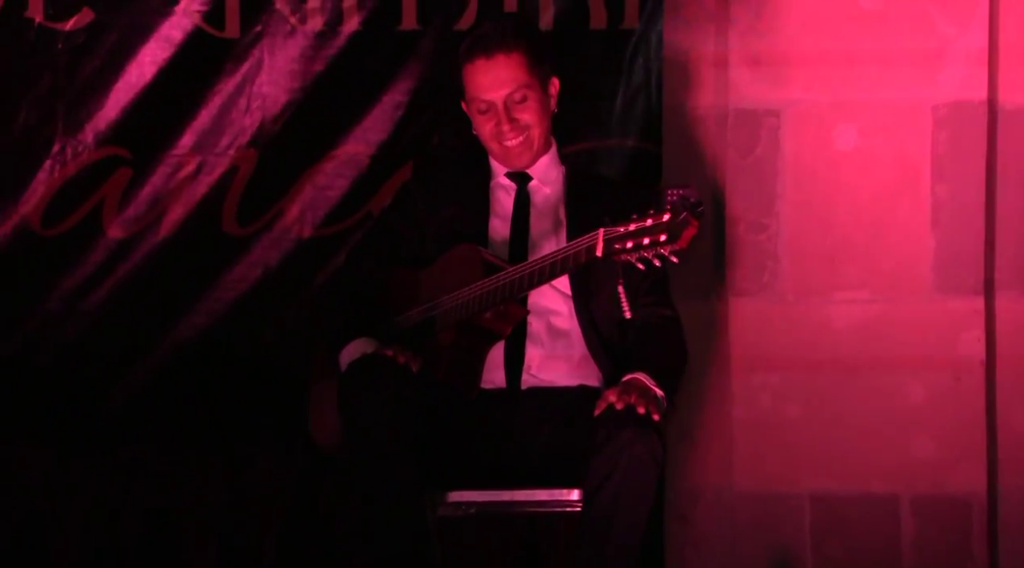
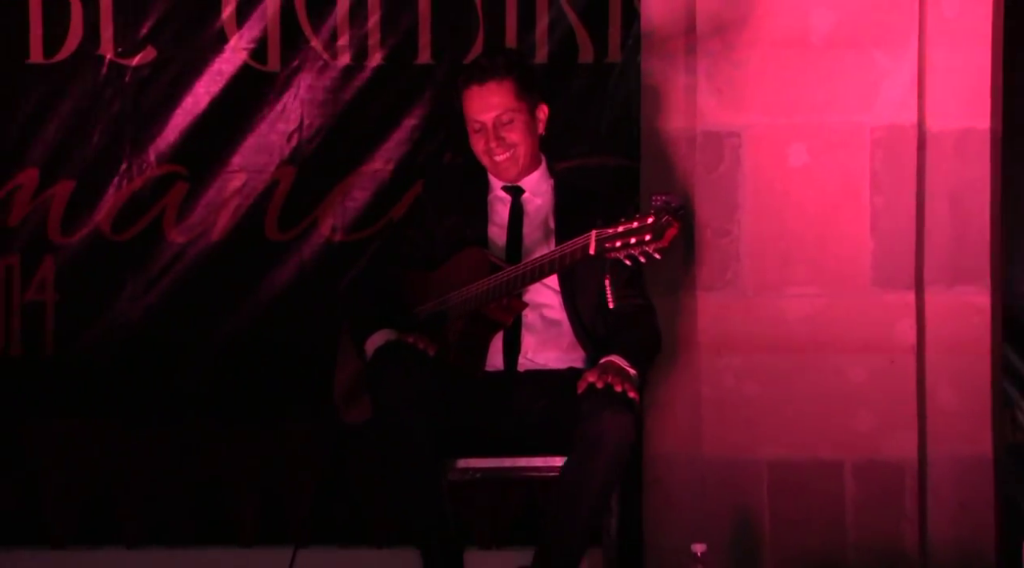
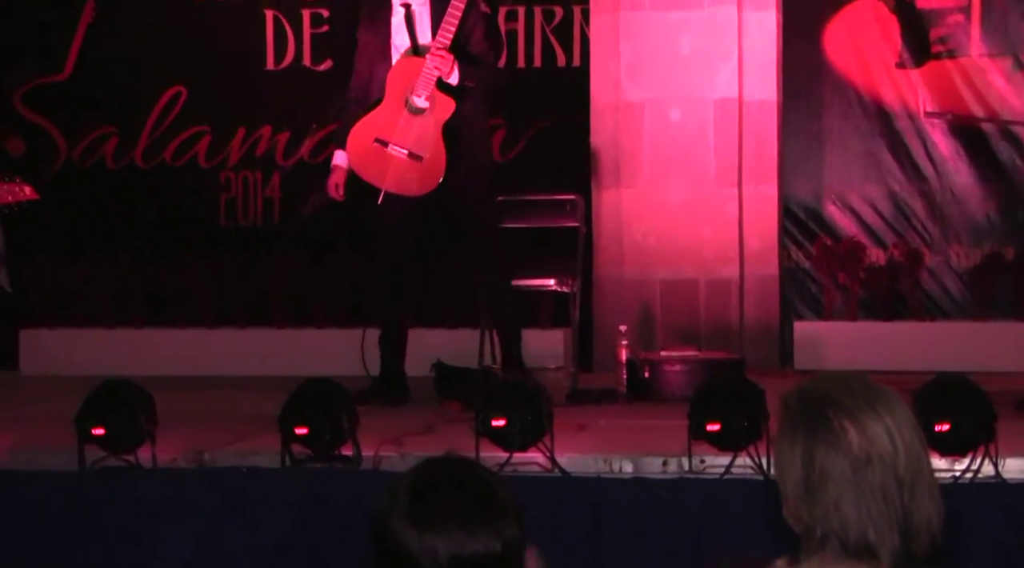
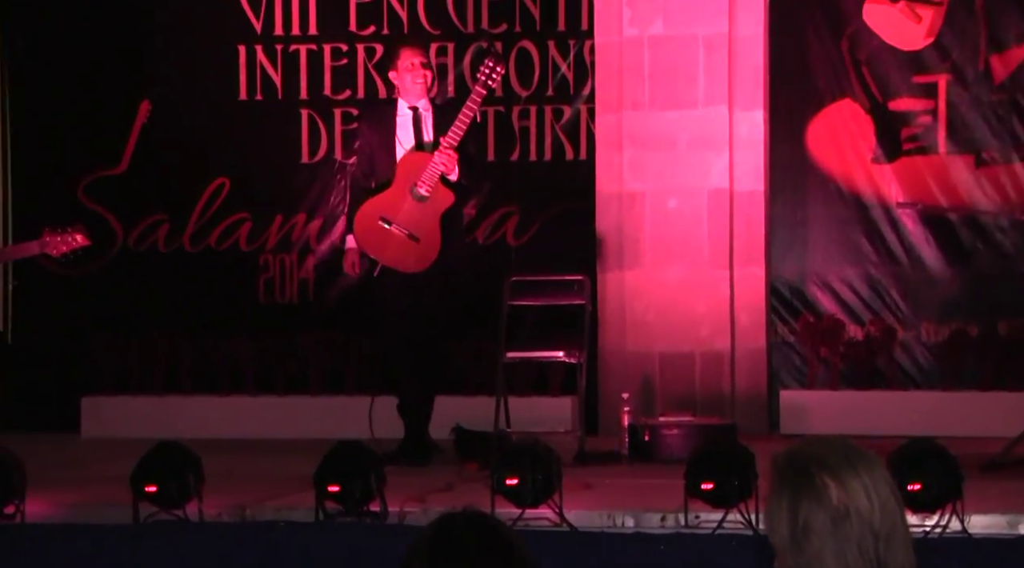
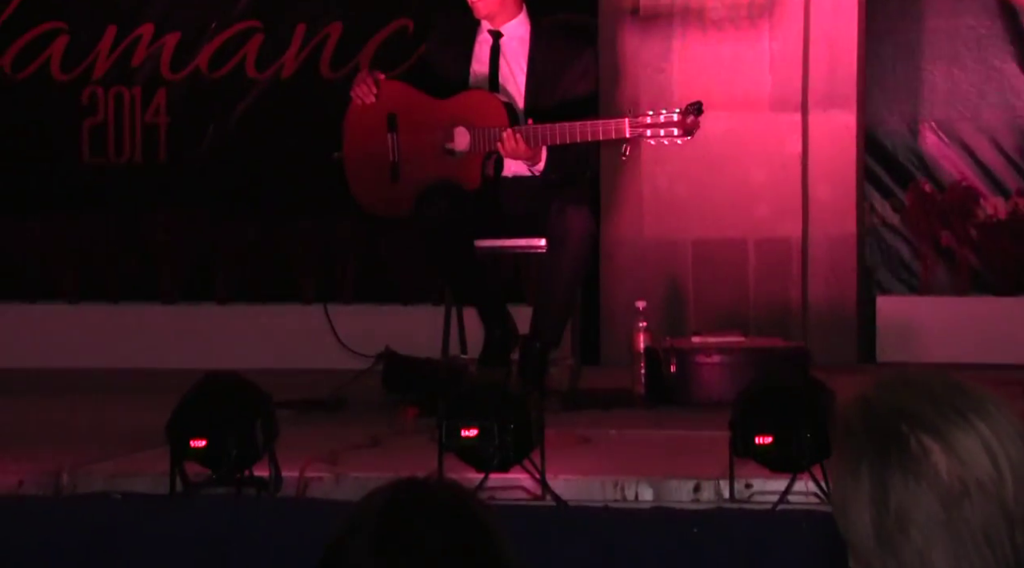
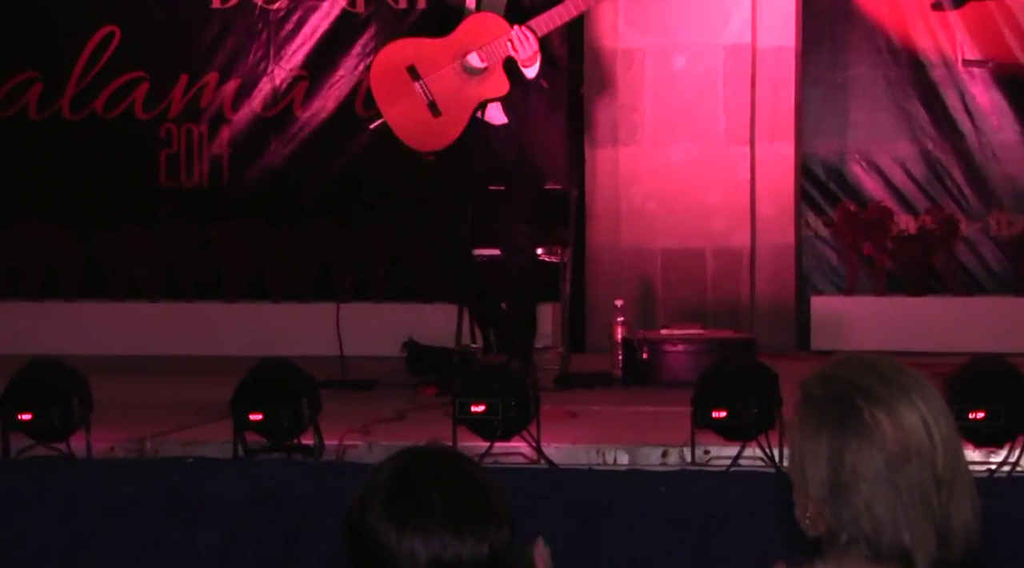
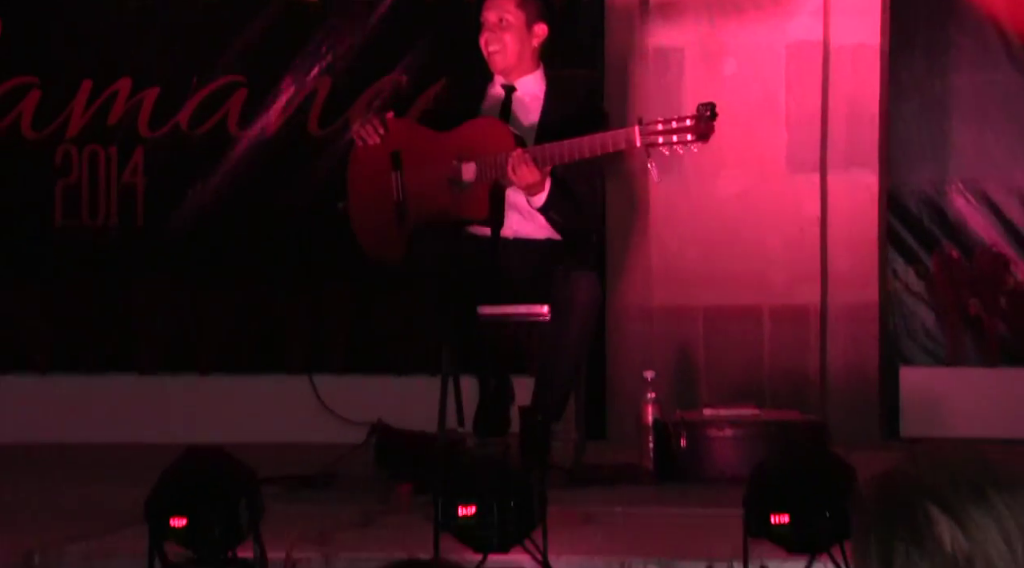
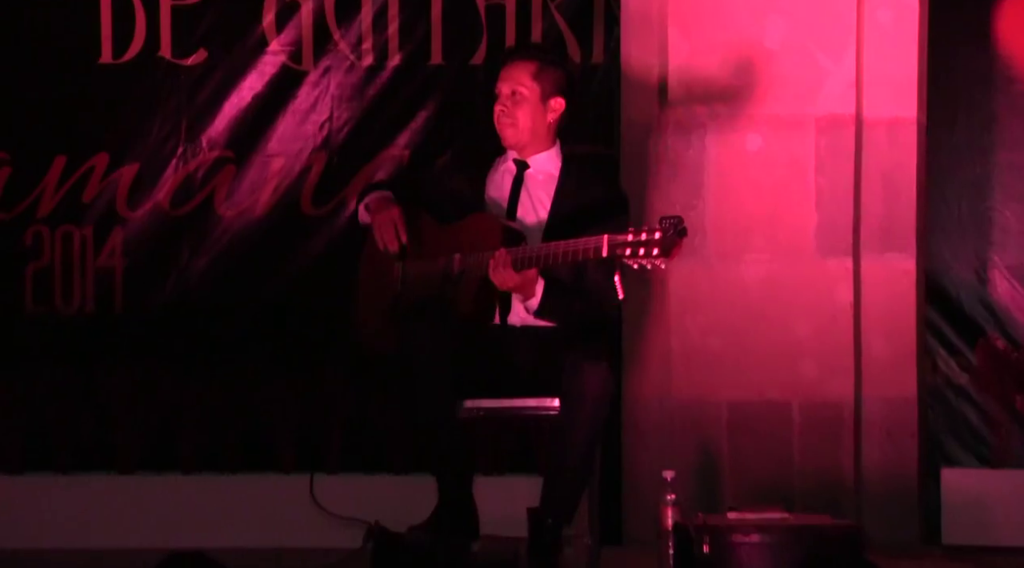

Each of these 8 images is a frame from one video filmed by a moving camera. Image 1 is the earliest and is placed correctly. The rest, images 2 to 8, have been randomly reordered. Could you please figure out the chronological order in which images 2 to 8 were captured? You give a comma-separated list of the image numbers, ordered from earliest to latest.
2, 8, 7, 5, 6, 3, 4
